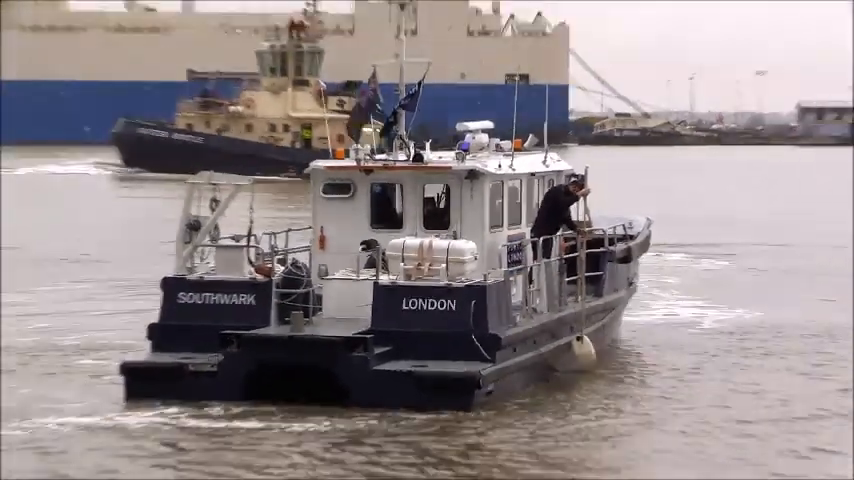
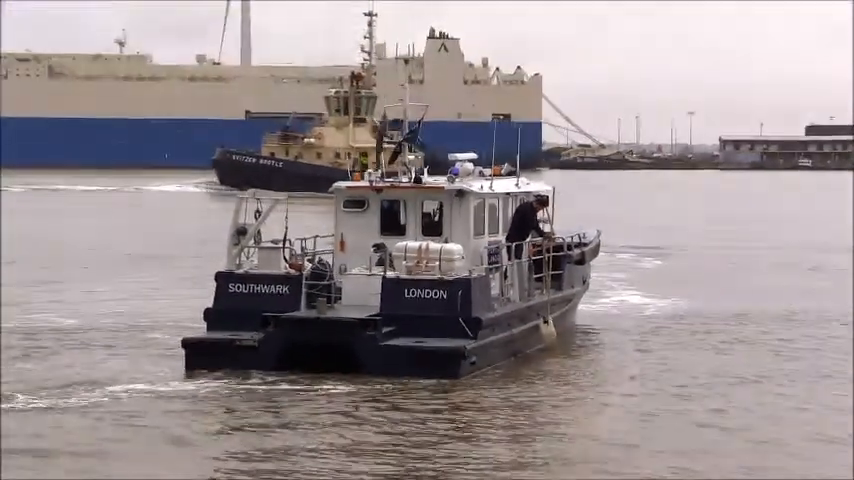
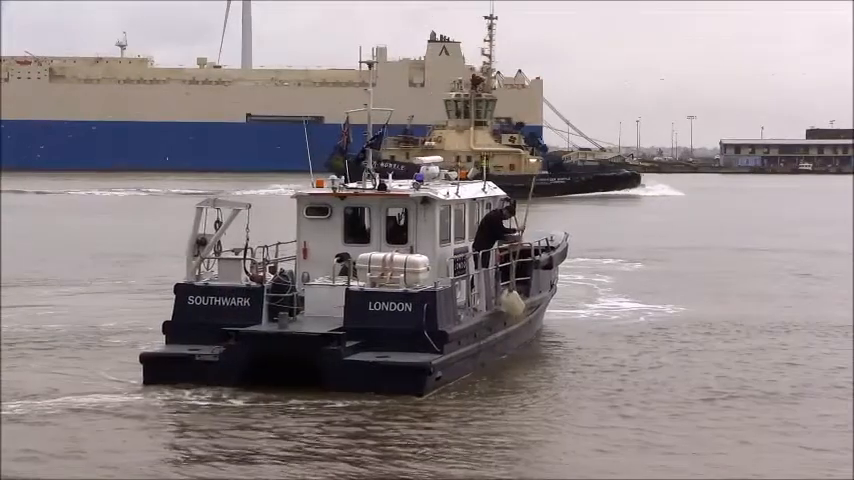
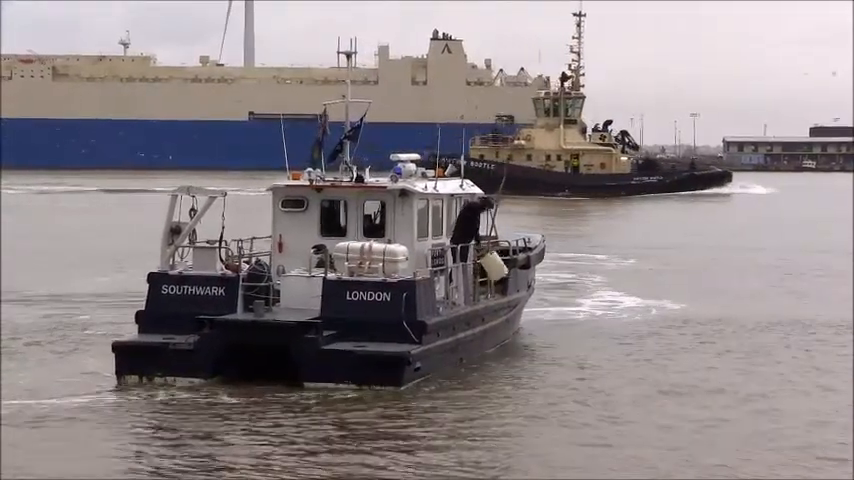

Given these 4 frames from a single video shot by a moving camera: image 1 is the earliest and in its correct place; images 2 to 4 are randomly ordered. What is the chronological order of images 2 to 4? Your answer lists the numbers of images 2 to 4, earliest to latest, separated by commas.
2, 3, 4
